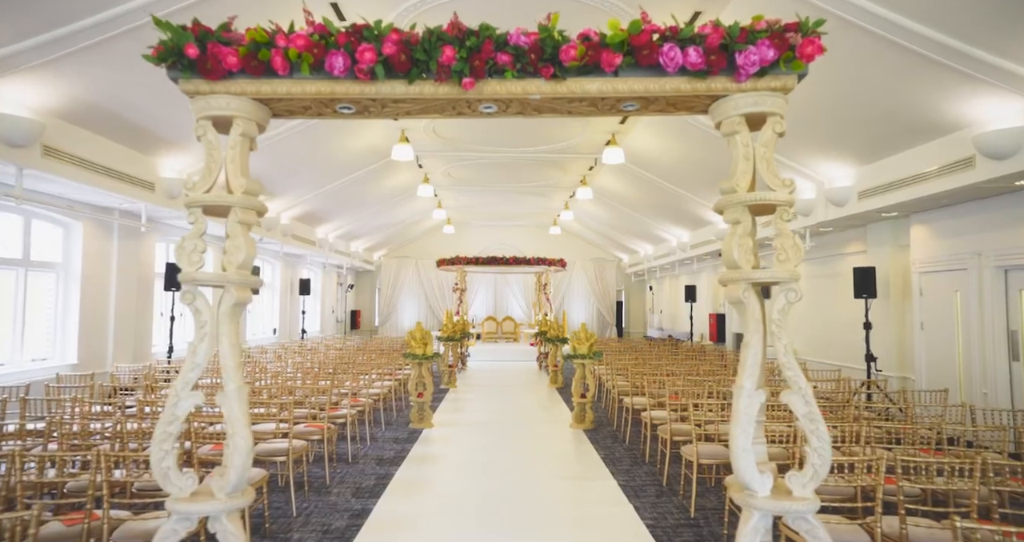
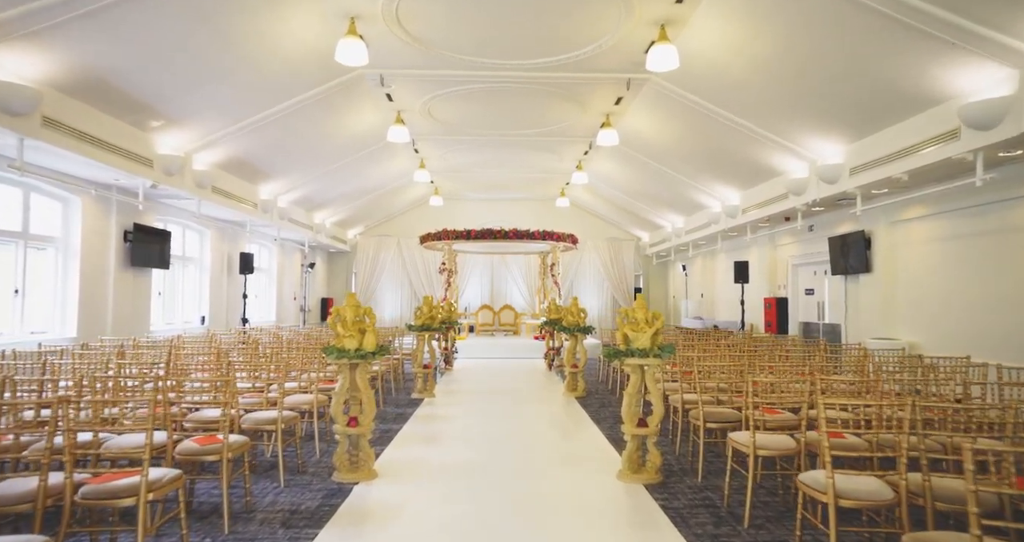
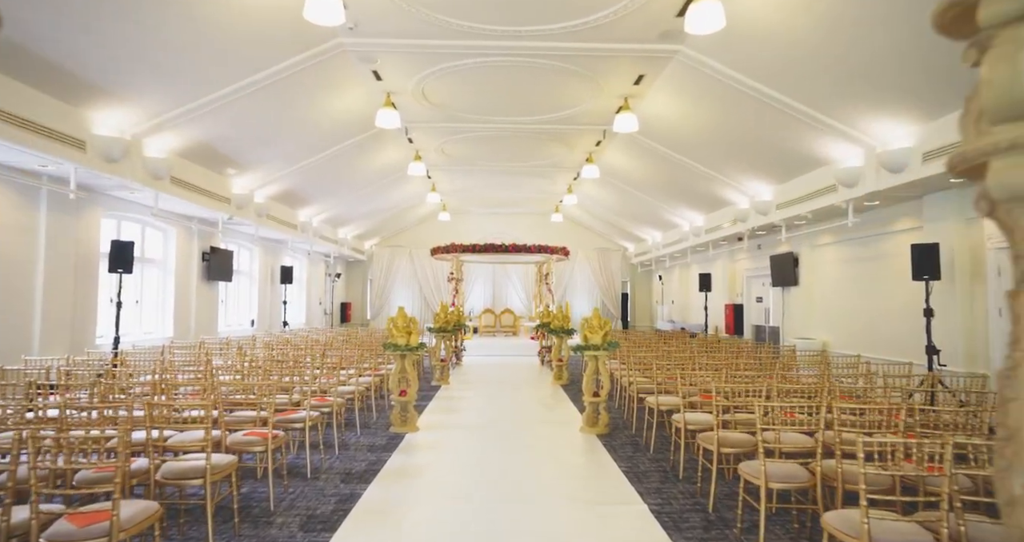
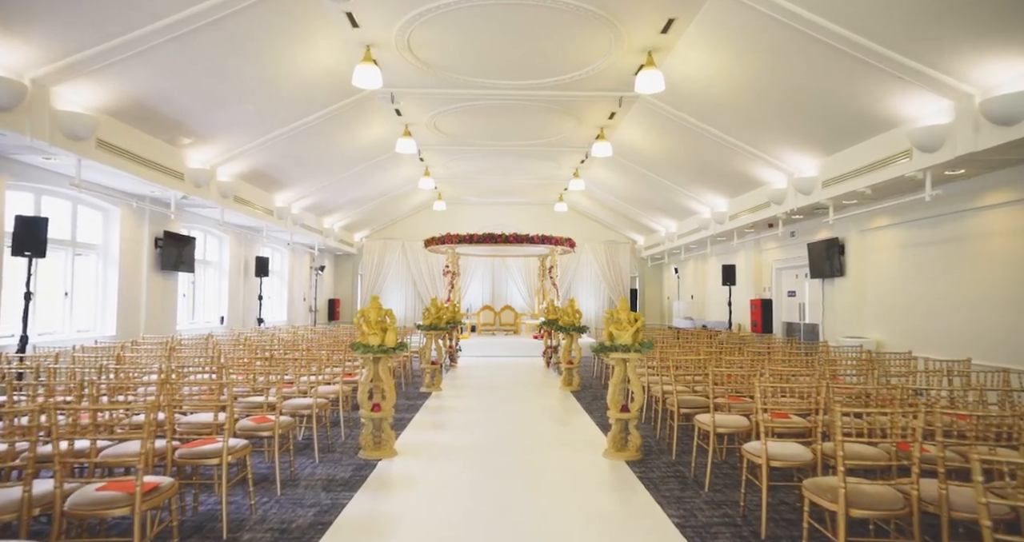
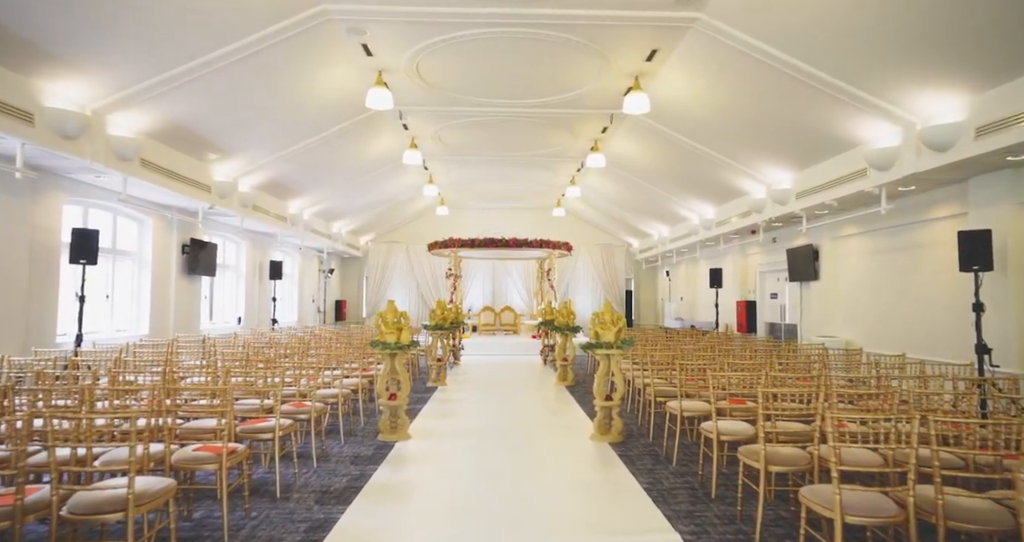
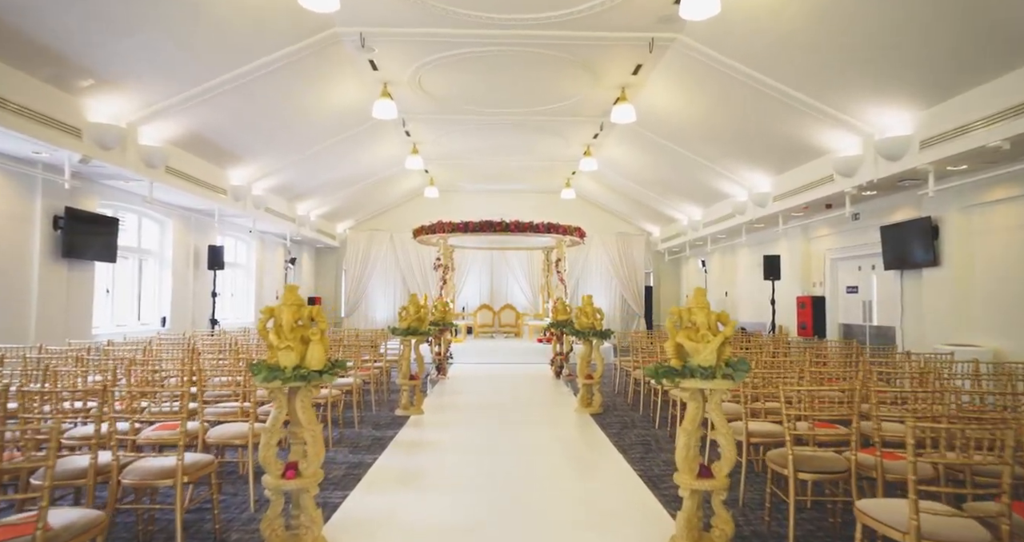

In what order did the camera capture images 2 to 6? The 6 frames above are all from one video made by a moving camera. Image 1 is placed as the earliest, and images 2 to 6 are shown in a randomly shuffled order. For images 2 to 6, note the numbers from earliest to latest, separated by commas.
3, 5, 4, 2, 6
